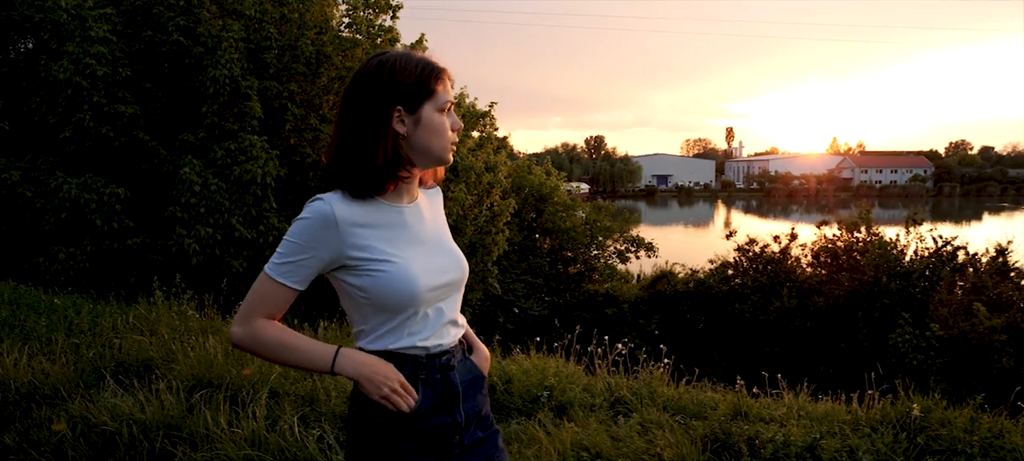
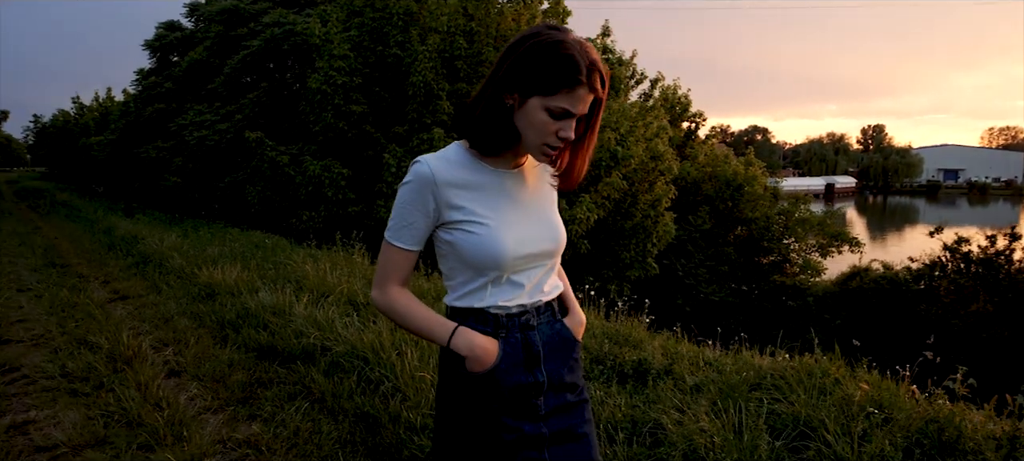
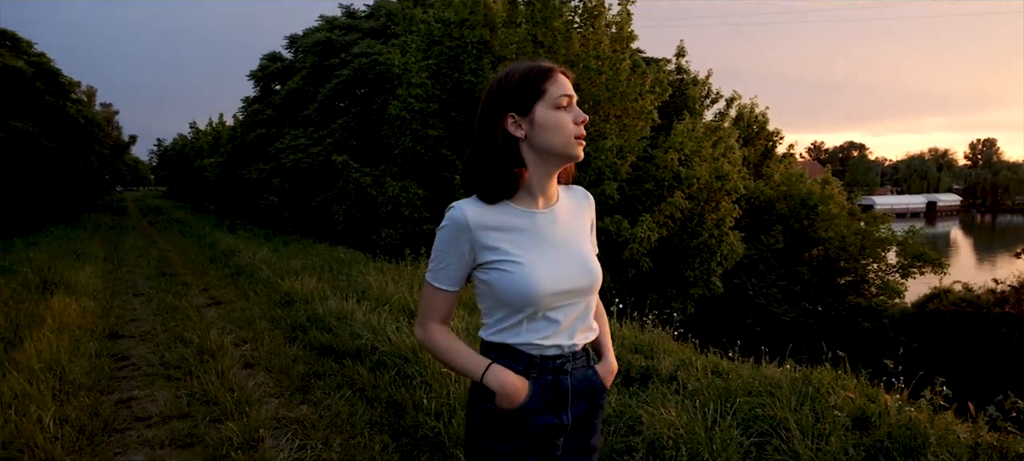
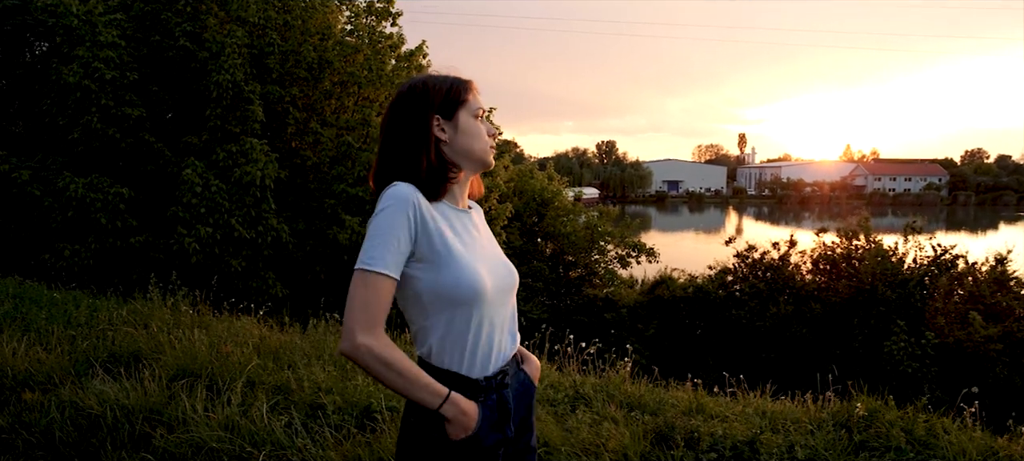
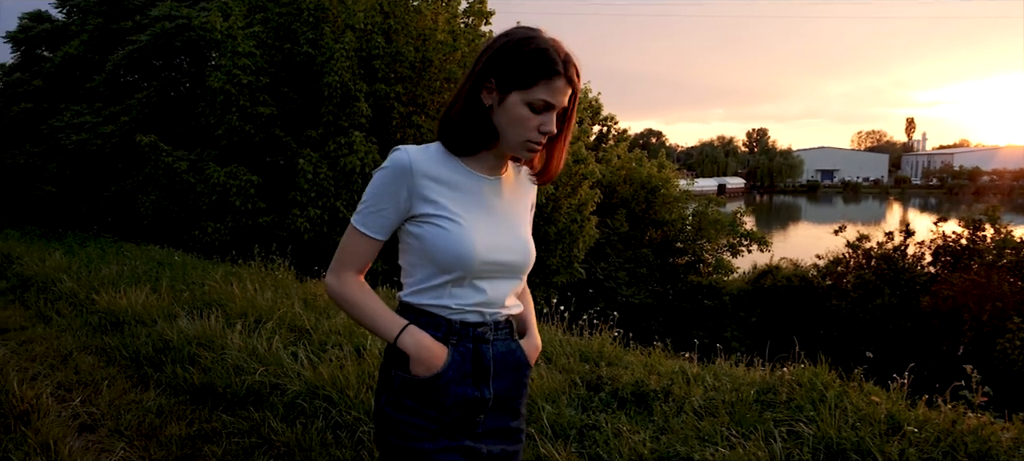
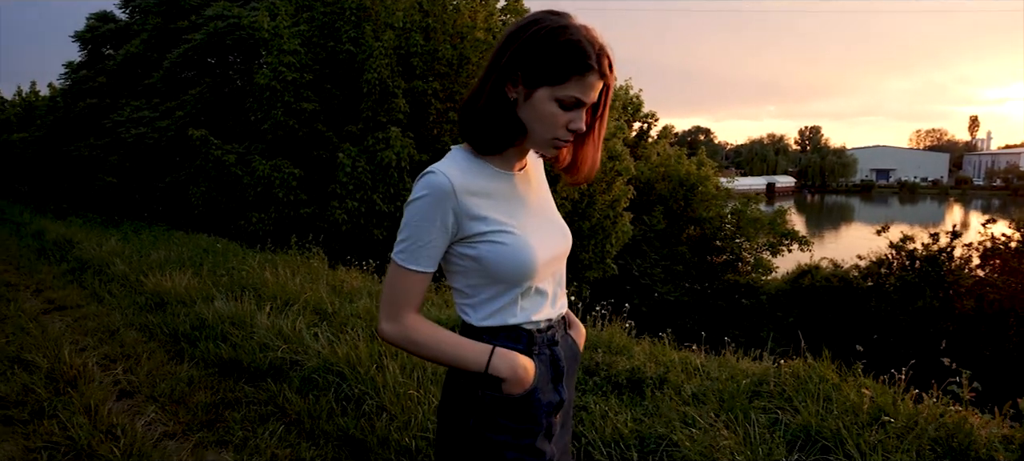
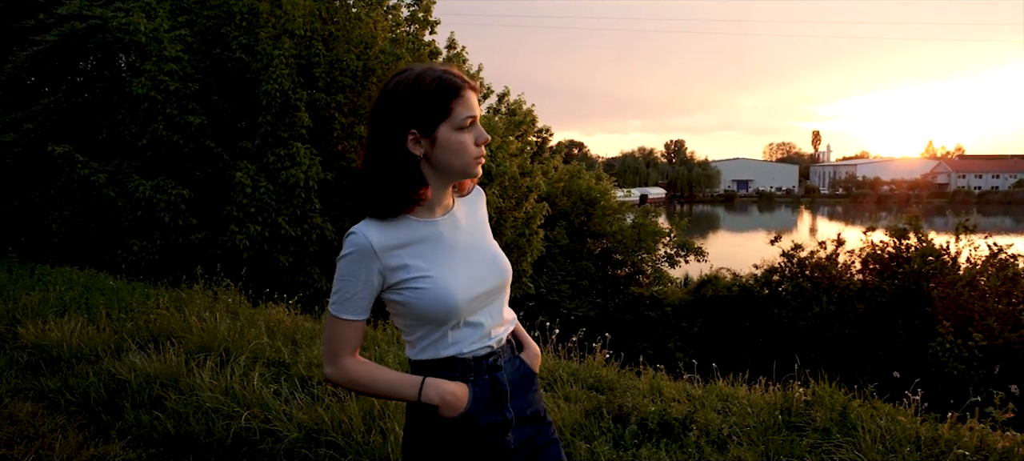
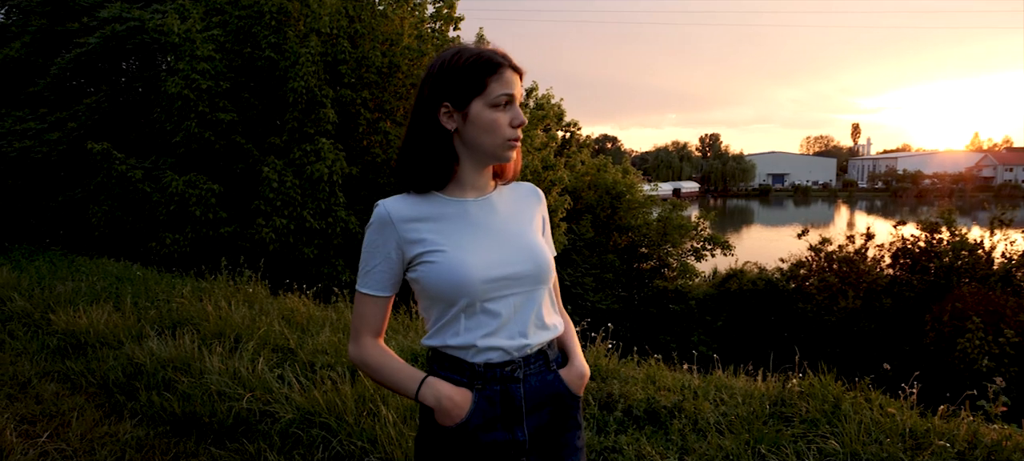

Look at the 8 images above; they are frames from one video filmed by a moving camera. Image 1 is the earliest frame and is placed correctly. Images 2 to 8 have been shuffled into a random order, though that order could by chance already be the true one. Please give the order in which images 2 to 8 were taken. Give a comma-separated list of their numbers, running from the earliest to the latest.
4, 7, 8, 5, 6, 2, 3
